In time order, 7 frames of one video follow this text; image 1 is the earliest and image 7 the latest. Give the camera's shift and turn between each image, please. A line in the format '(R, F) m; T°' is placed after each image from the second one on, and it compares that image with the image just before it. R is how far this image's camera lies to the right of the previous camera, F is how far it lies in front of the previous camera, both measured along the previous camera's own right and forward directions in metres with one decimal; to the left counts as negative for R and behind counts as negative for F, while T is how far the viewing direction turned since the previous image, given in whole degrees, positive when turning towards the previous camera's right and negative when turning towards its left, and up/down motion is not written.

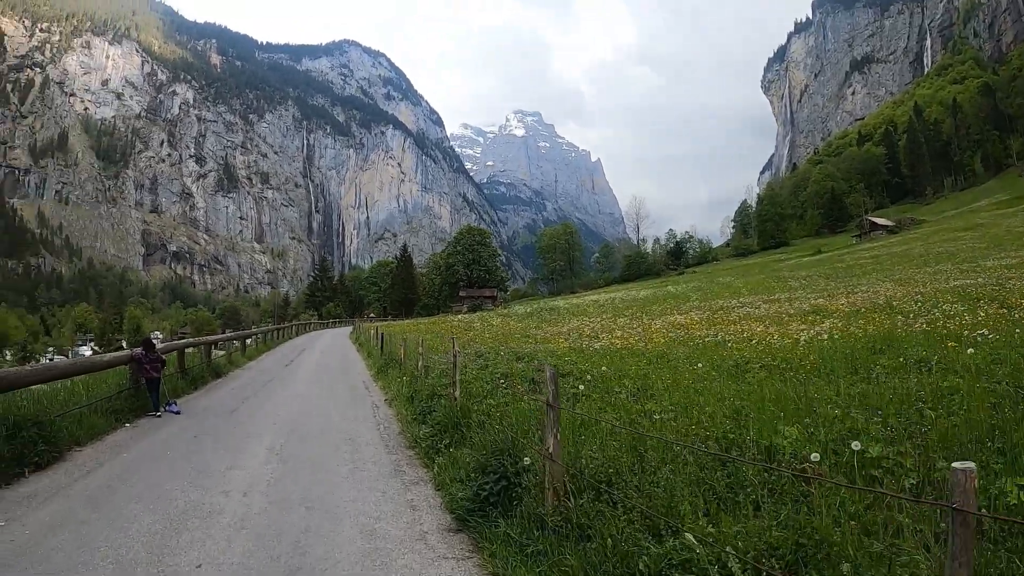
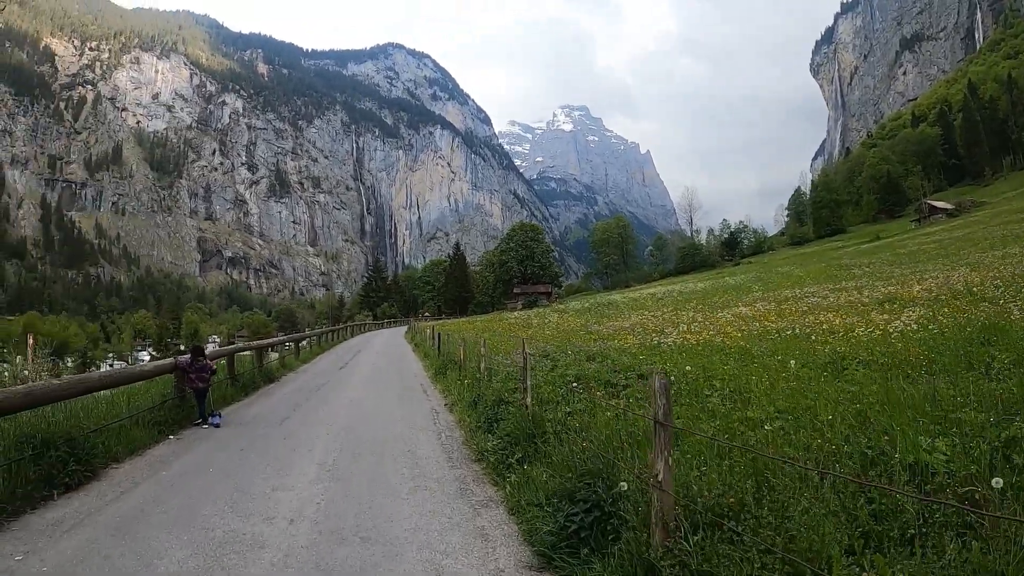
(-0.3, +0.9) m; -4°
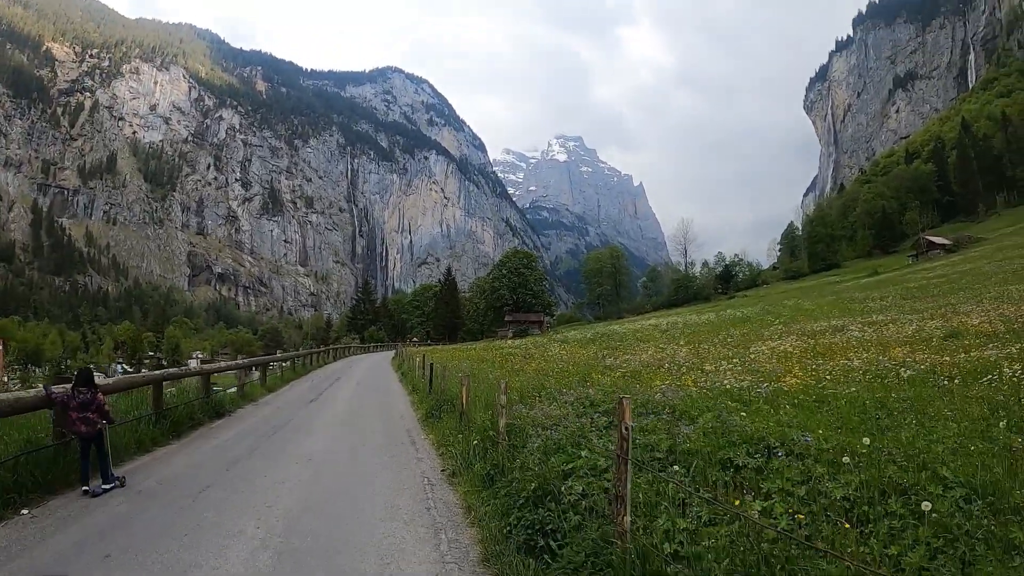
(-0.5, +3.1) m; 0°
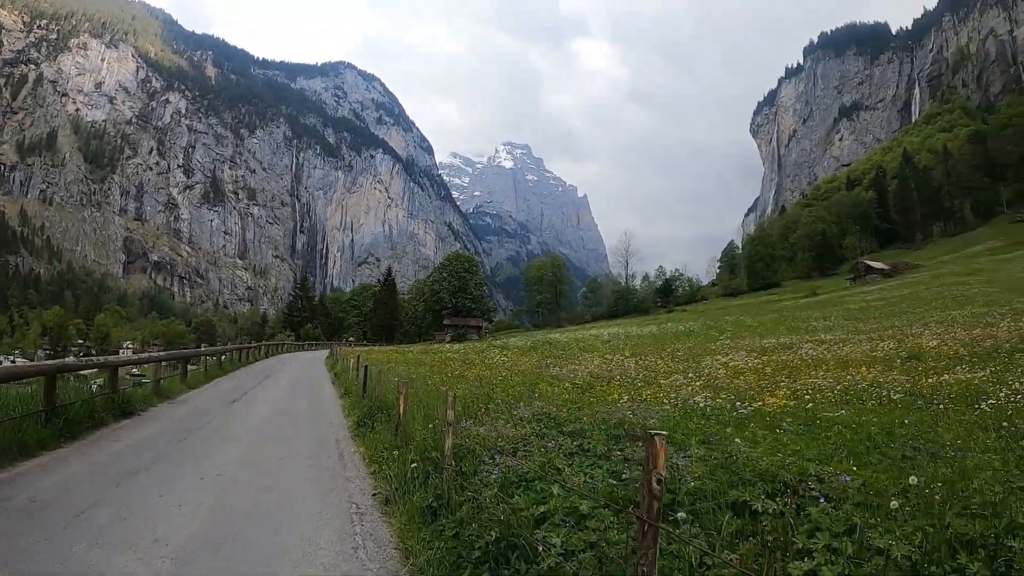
(-0.1, +1.1) m; +4°
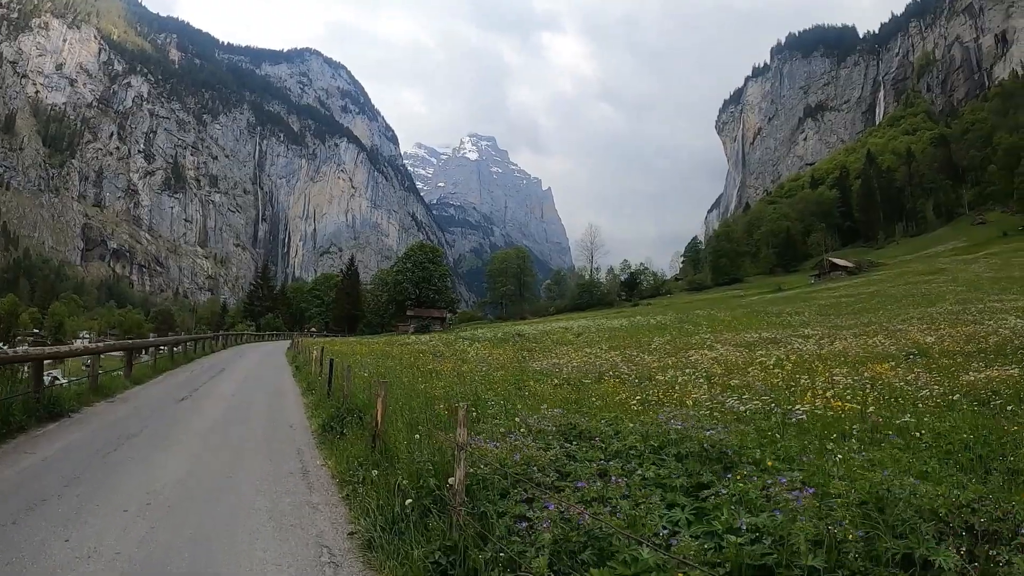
(-0.4, +1.5) m; +3°
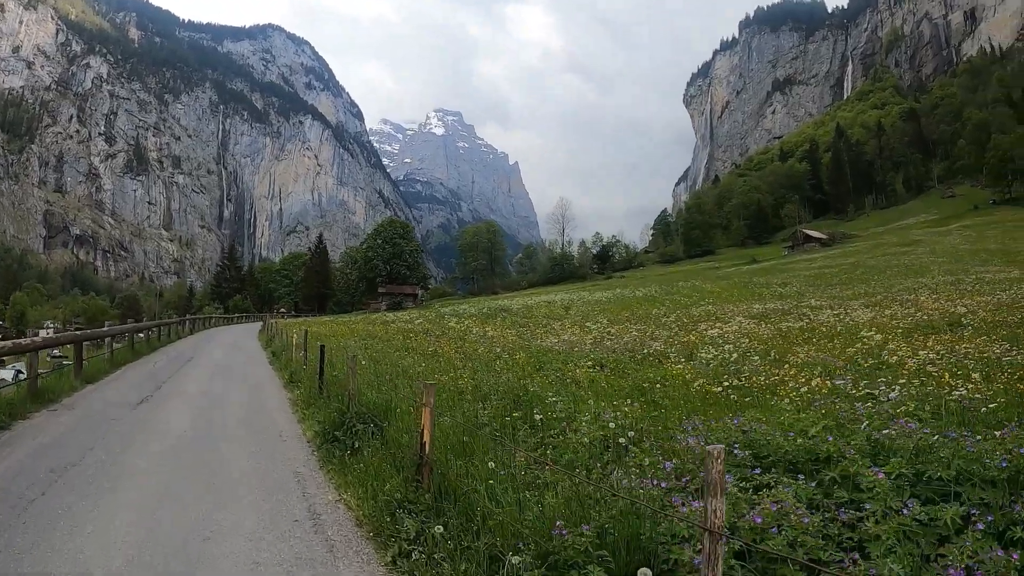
(-1.0, +2.0) m; +2°
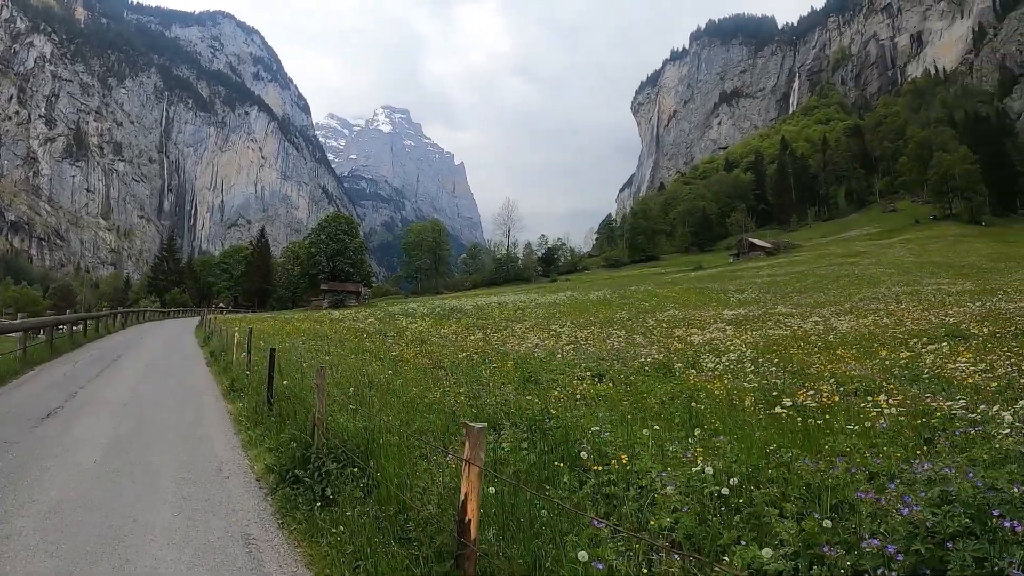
(-0.8, +1.9) m; +5°
